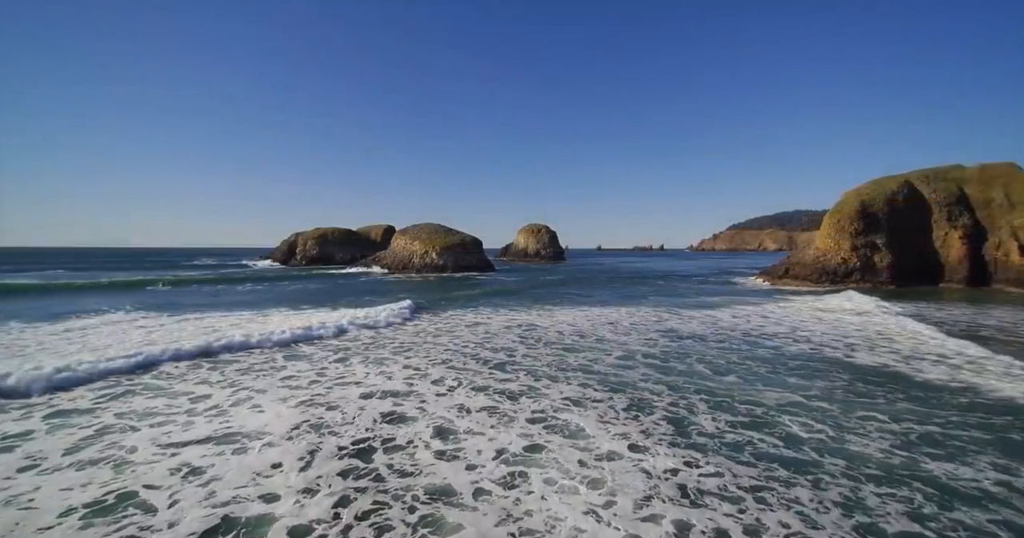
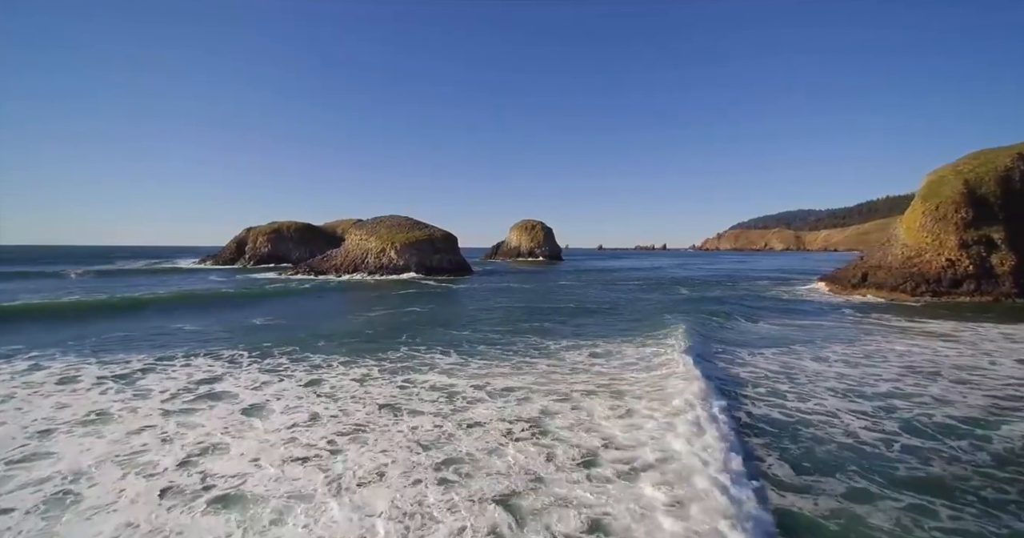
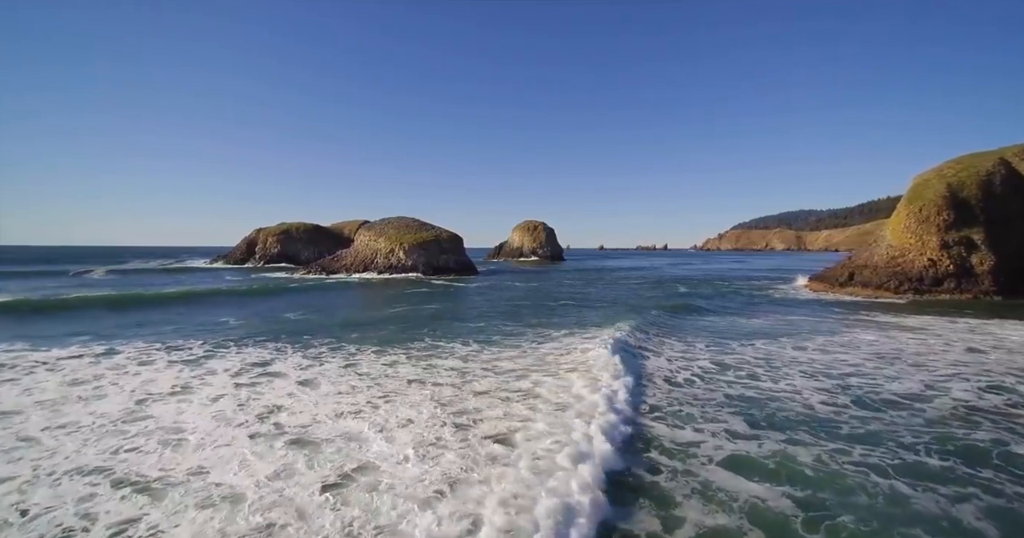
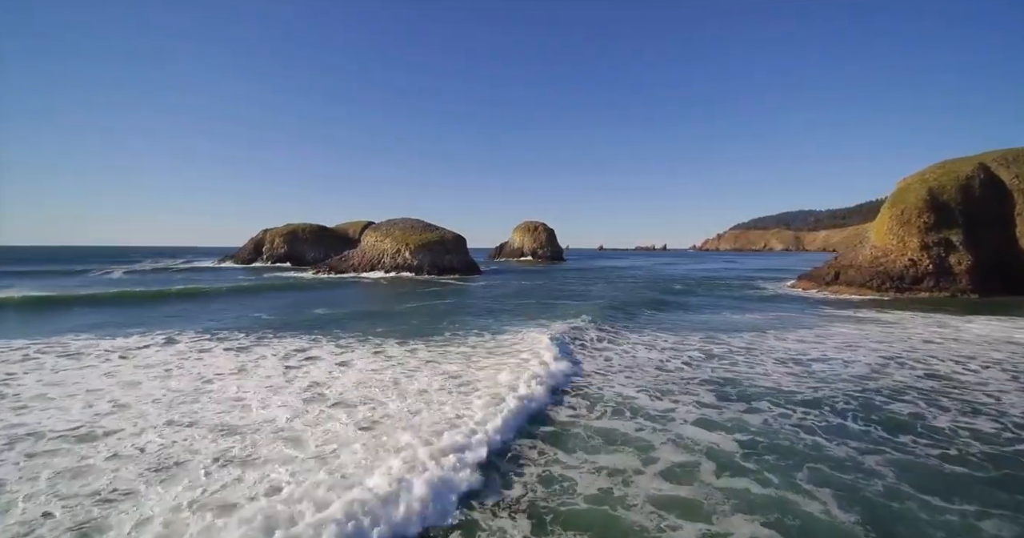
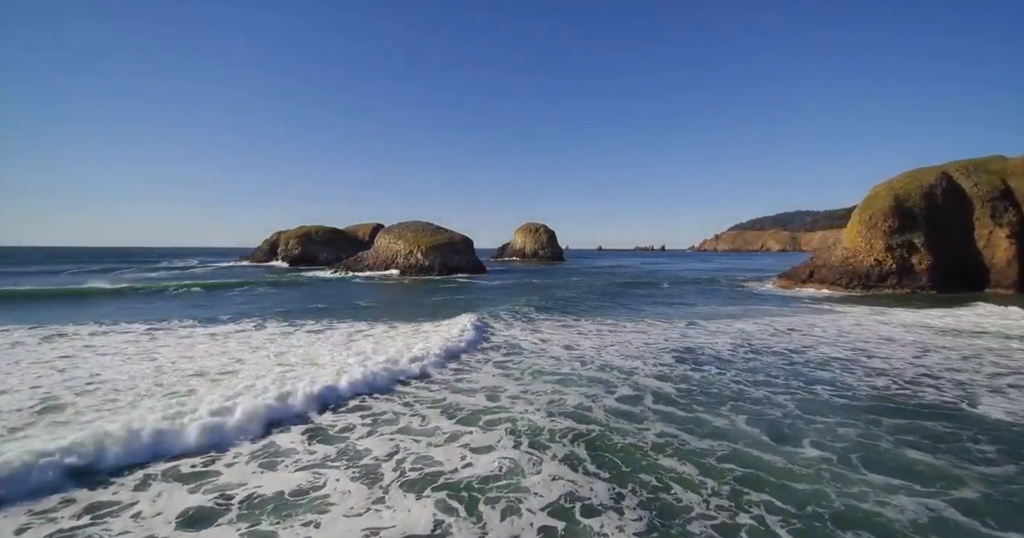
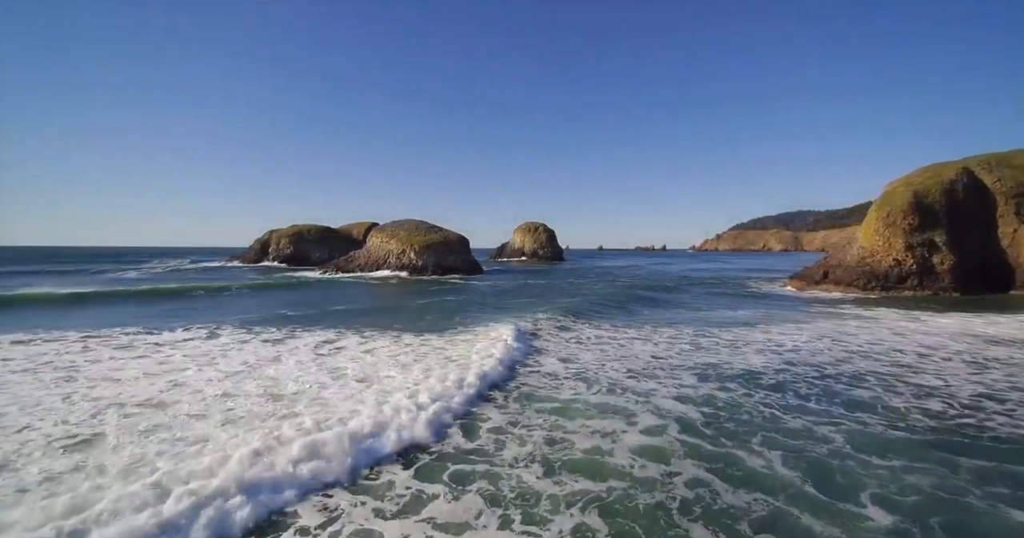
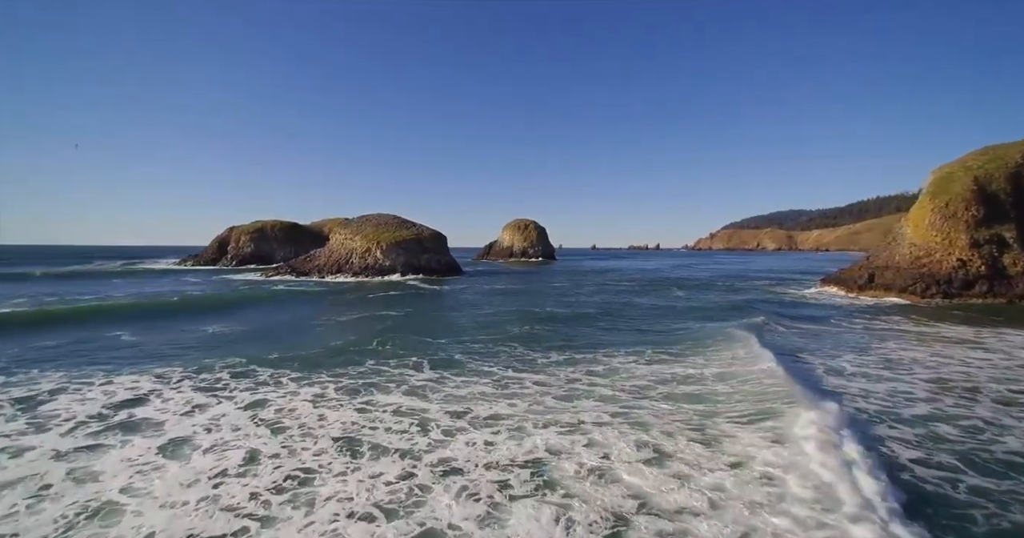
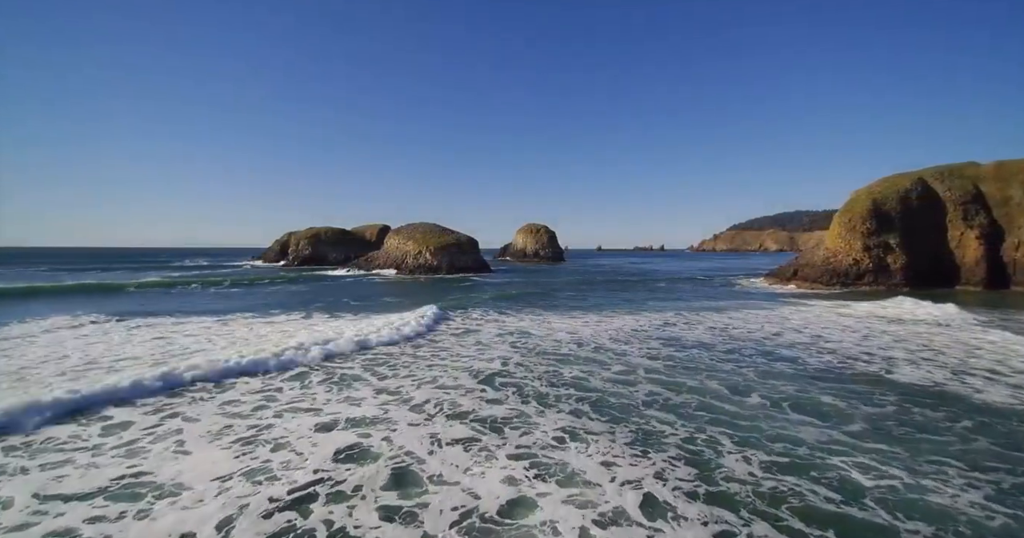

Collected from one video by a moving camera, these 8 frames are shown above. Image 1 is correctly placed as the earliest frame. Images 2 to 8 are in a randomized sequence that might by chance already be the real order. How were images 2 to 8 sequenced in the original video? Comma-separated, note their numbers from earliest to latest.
8, 5, 6, 4, 3, 2, 7
